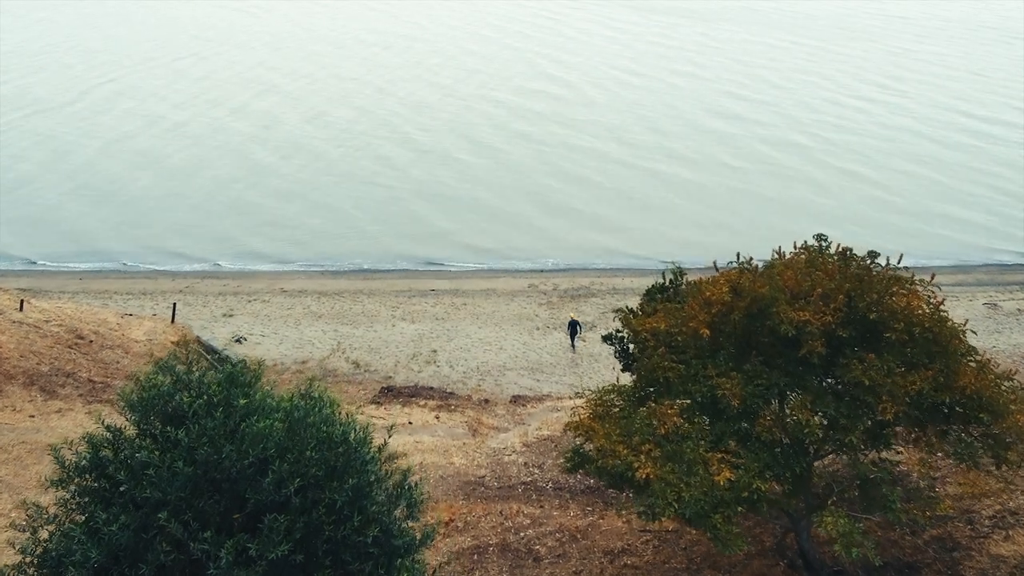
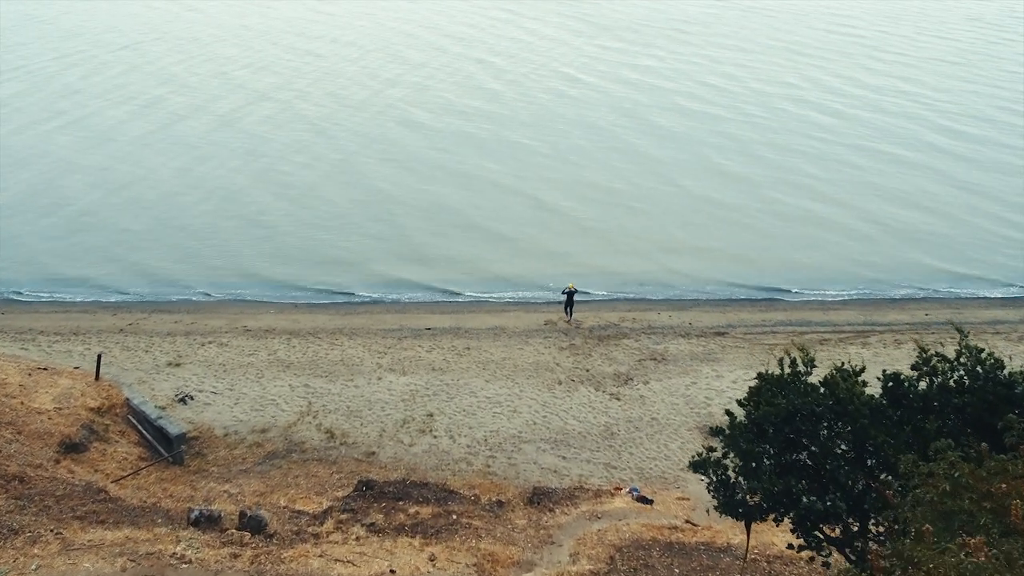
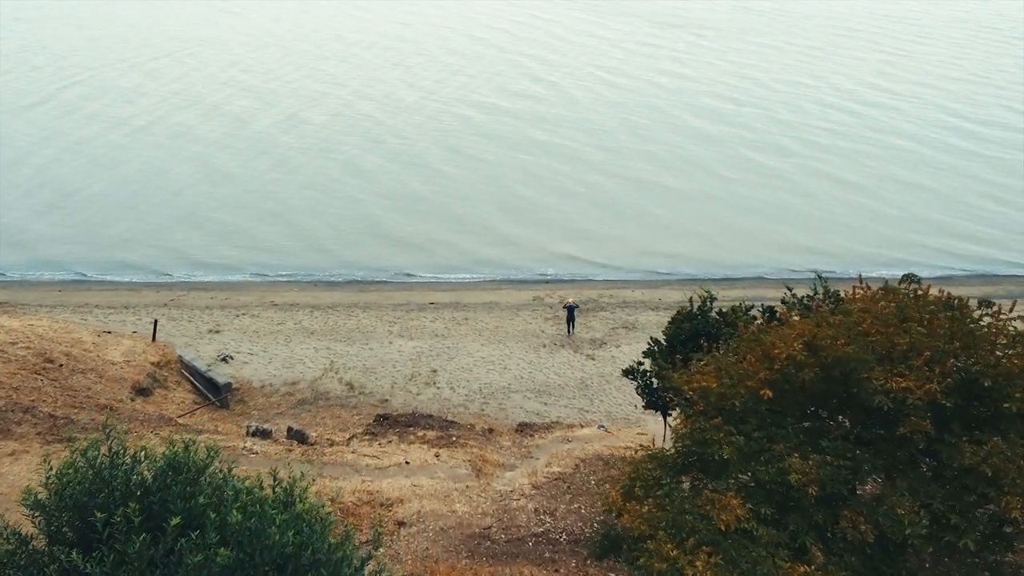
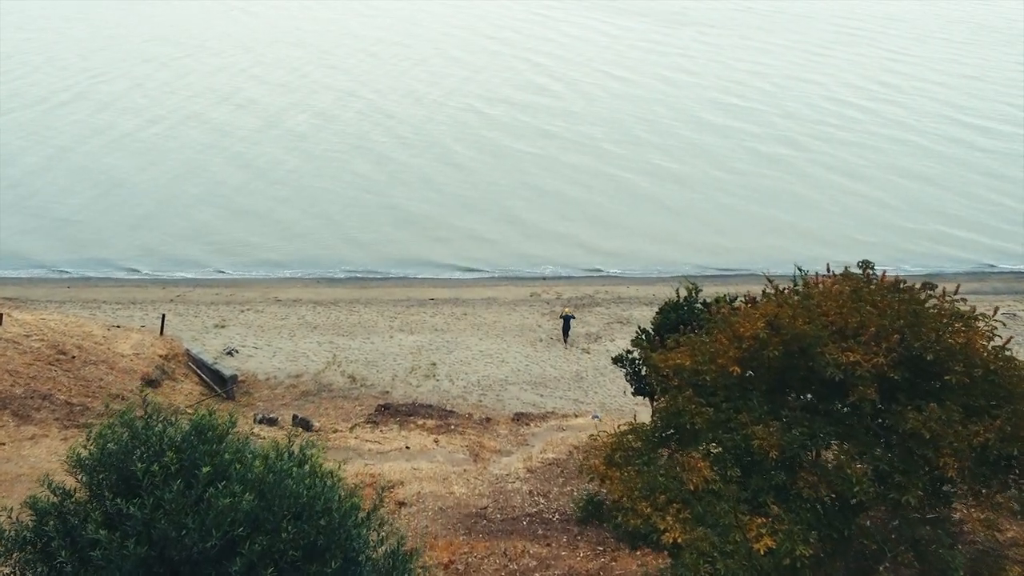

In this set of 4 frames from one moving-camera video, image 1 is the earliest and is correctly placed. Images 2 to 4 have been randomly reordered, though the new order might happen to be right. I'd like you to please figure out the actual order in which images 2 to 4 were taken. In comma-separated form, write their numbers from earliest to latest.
4, 3, 2
